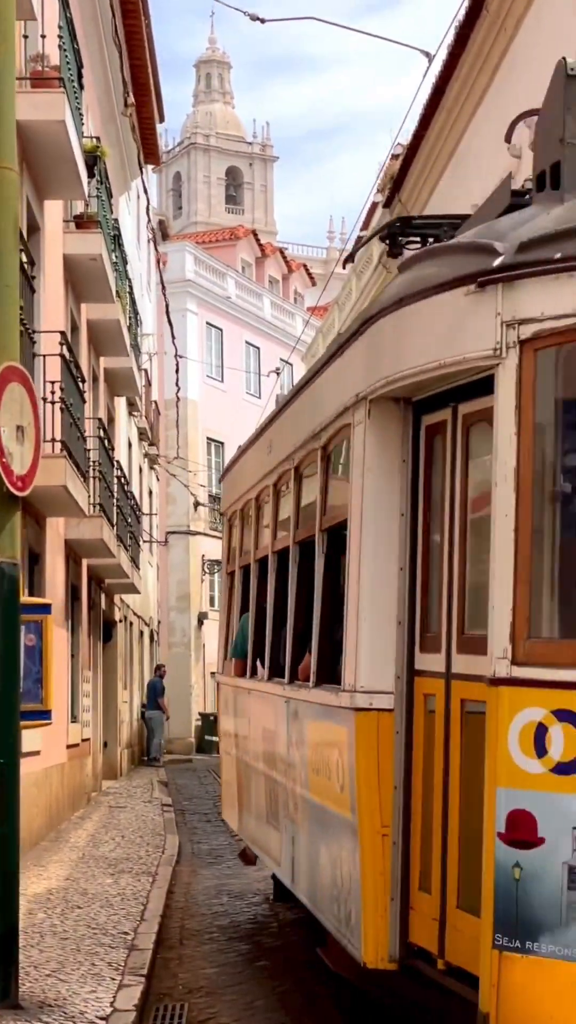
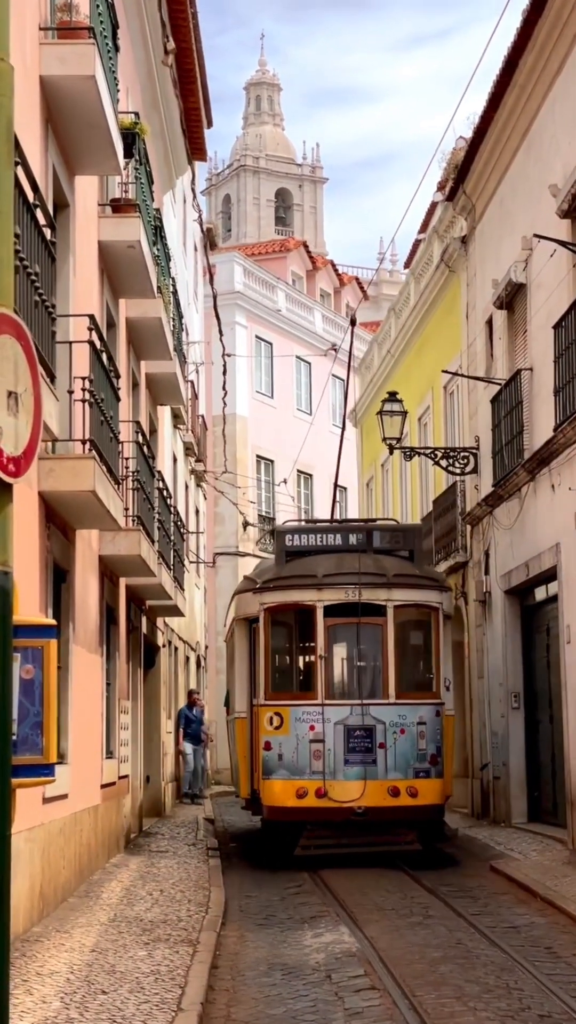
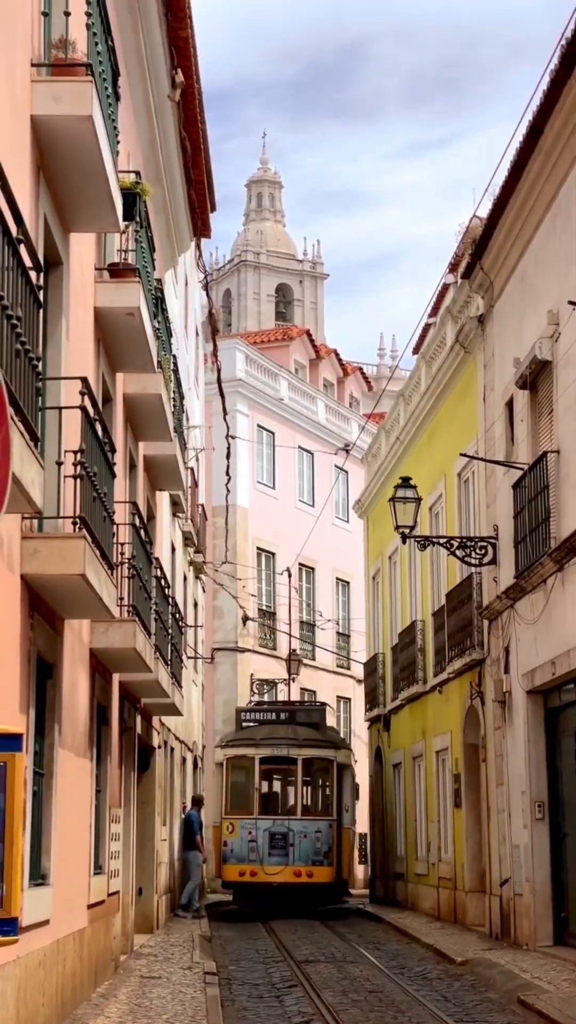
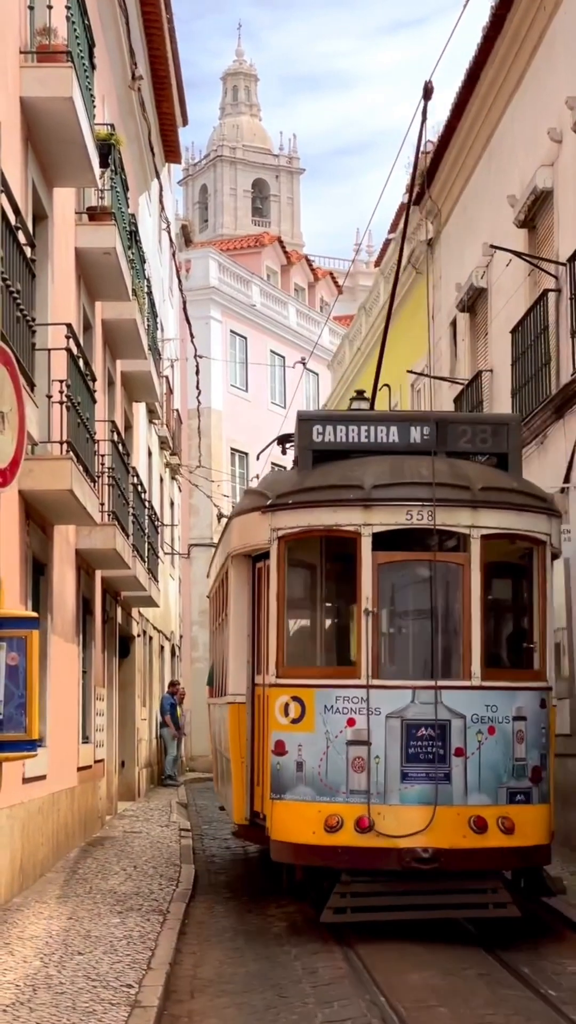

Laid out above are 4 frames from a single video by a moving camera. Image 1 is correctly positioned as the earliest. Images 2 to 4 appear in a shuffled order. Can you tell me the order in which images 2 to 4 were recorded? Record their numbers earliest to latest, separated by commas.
4, 2, 3
